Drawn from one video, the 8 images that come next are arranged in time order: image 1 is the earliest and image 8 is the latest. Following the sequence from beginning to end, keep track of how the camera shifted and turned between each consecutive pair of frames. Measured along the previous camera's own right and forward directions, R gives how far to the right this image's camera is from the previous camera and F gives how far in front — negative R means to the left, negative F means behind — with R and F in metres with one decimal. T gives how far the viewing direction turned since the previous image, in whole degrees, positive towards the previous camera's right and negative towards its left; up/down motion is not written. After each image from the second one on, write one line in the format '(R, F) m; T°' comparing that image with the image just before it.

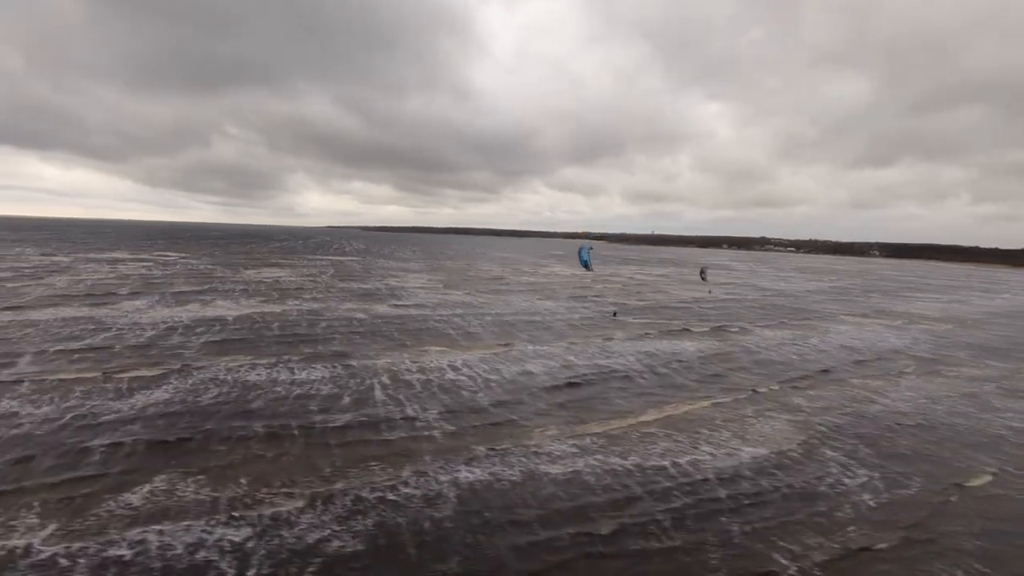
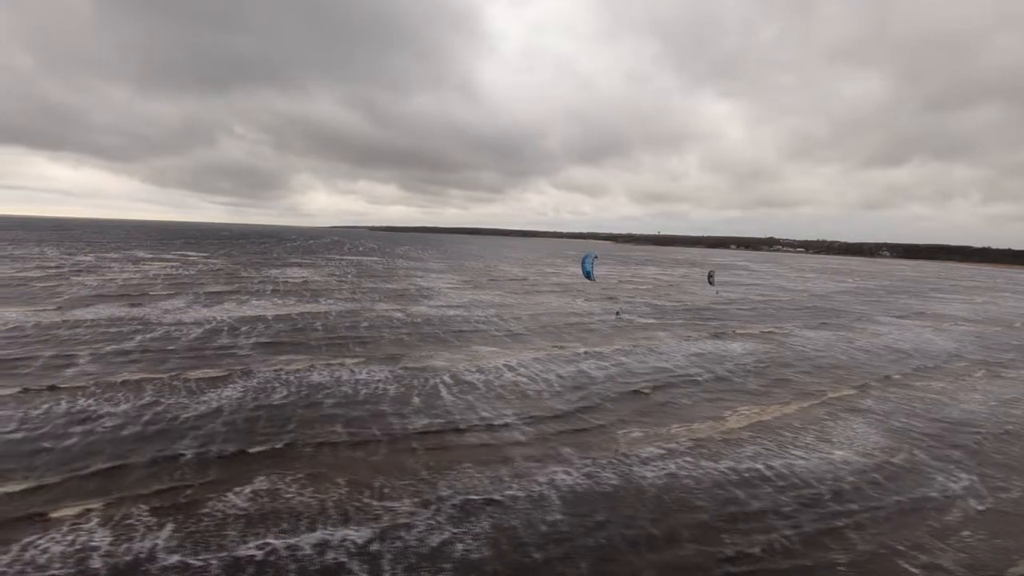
(-1.7, +0.1) m; -1°
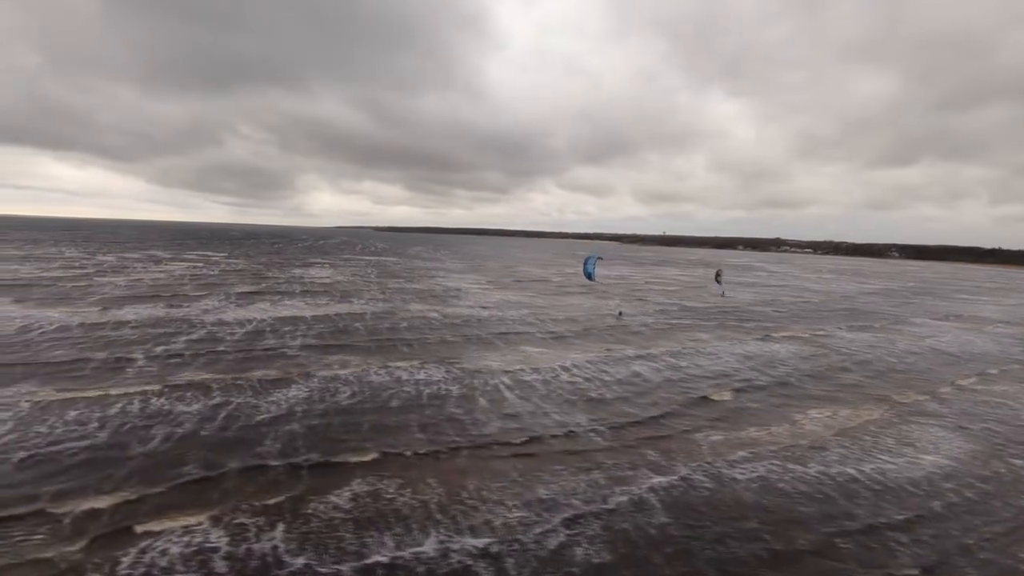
(-1.6, 0.0) m; 0°
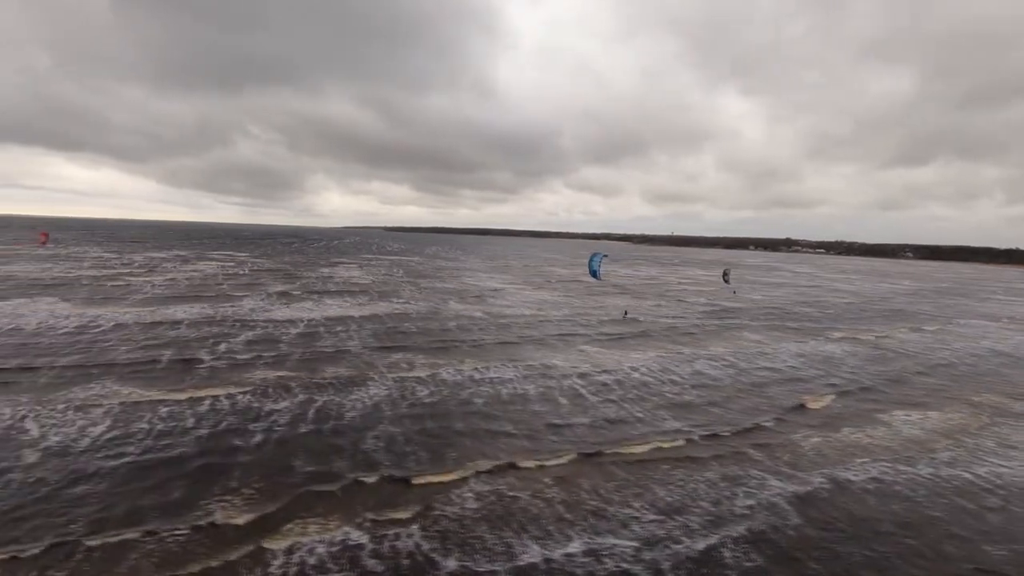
(-2.0, +0.1) m; -1°
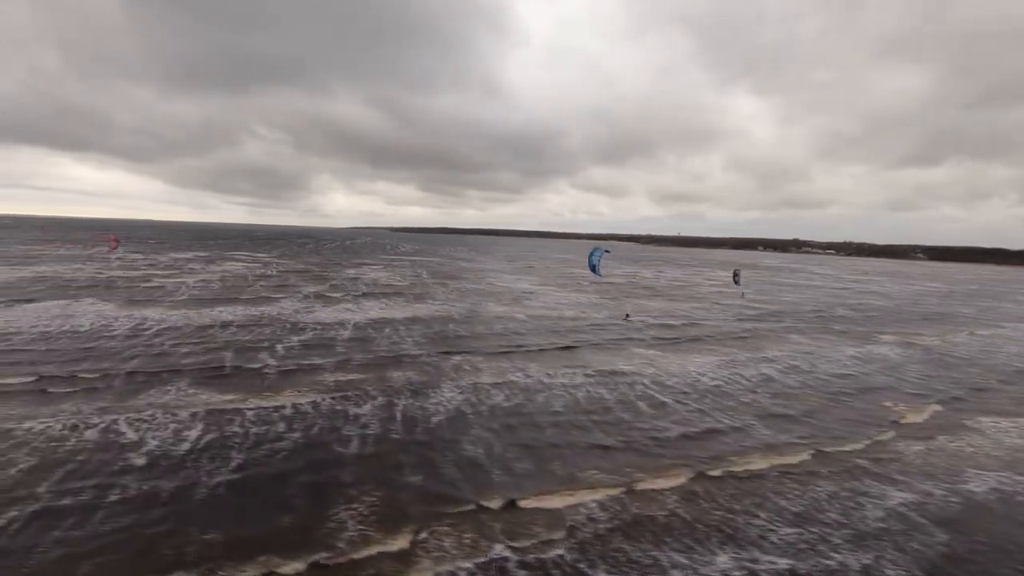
(-2.0, +0.1) m; 0°
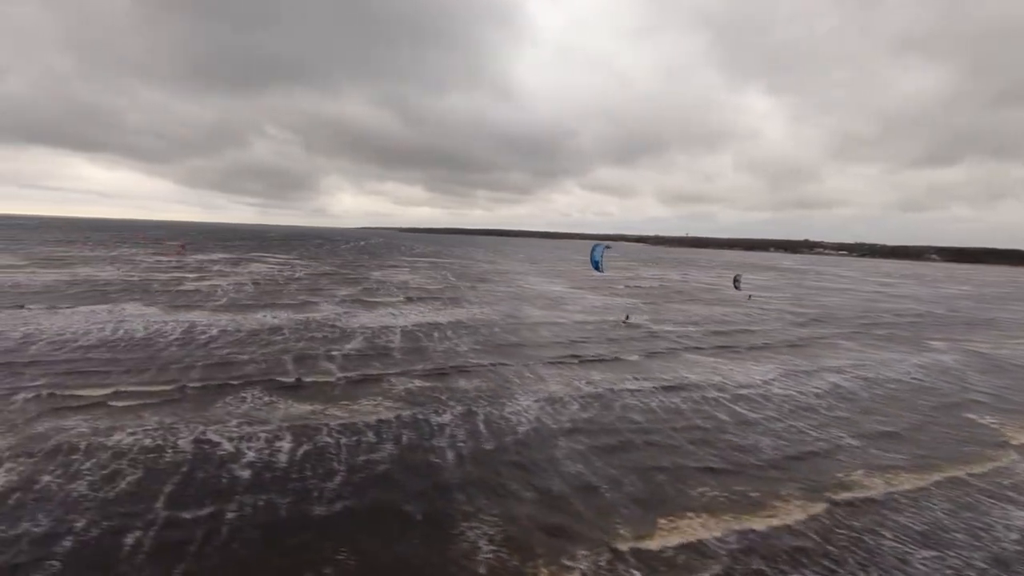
(-1.9, +0.1) m; -1°
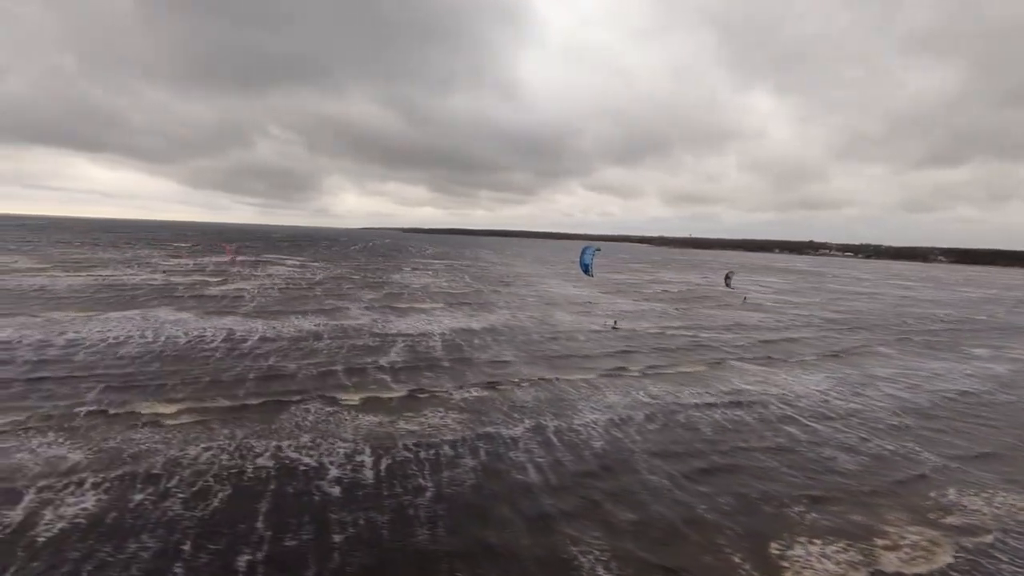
(-1.7, +0.1) m; 0°
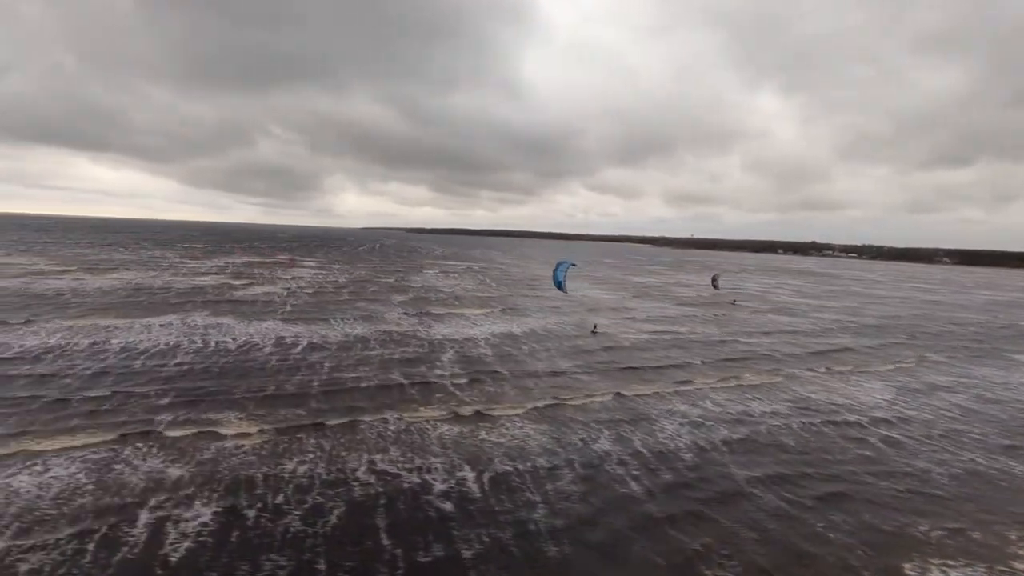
(-2.1, +0.1) m; 0°
